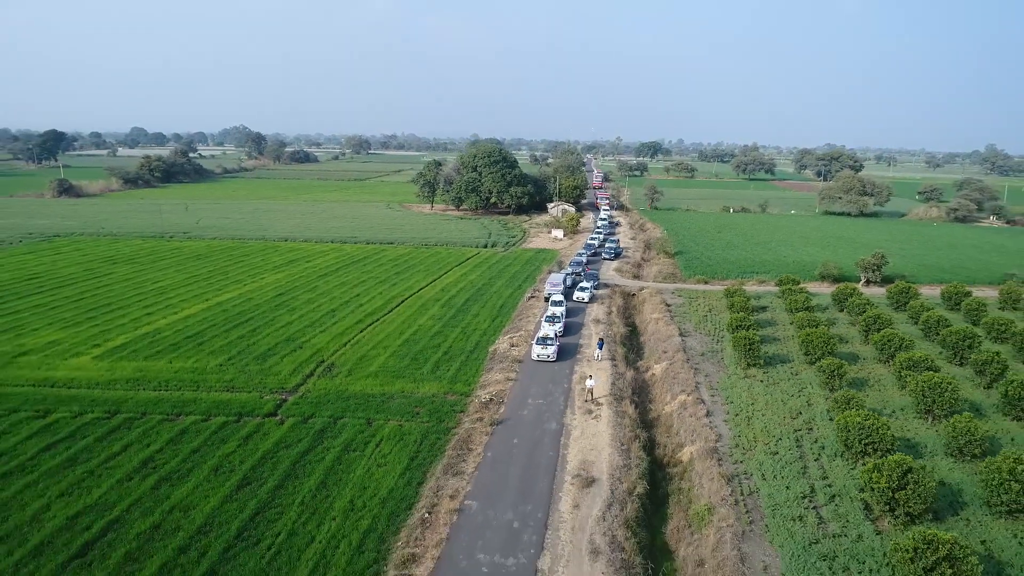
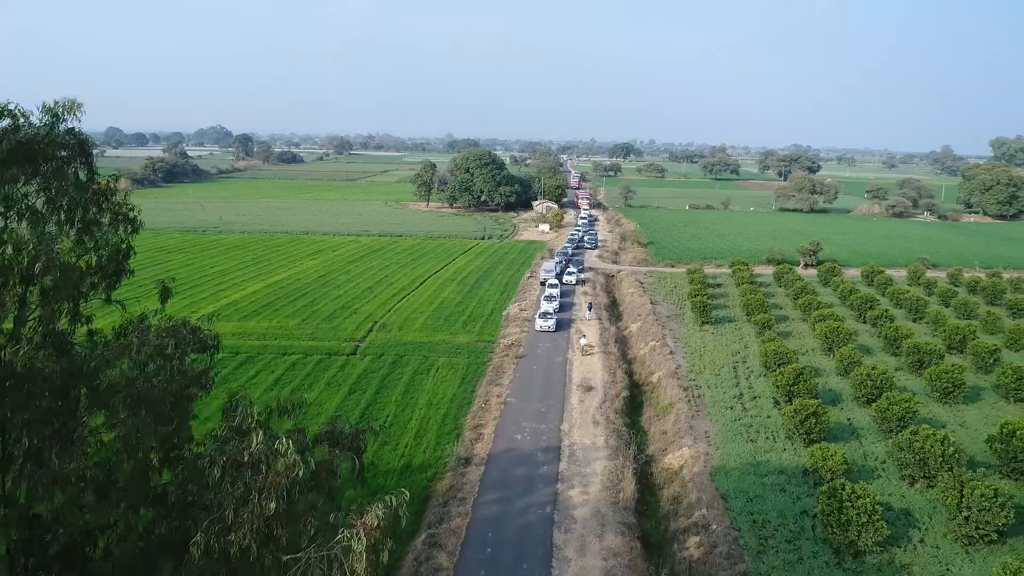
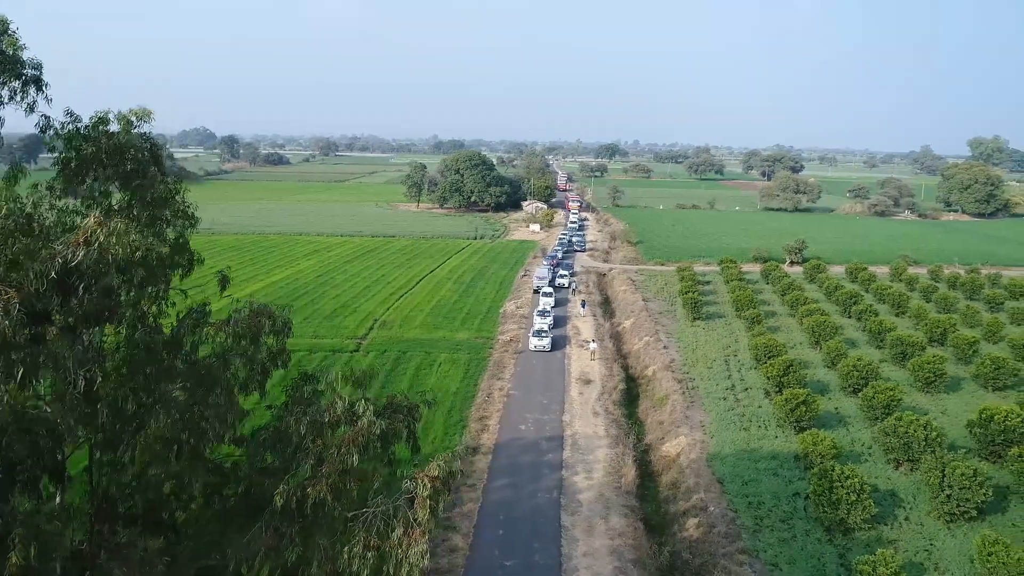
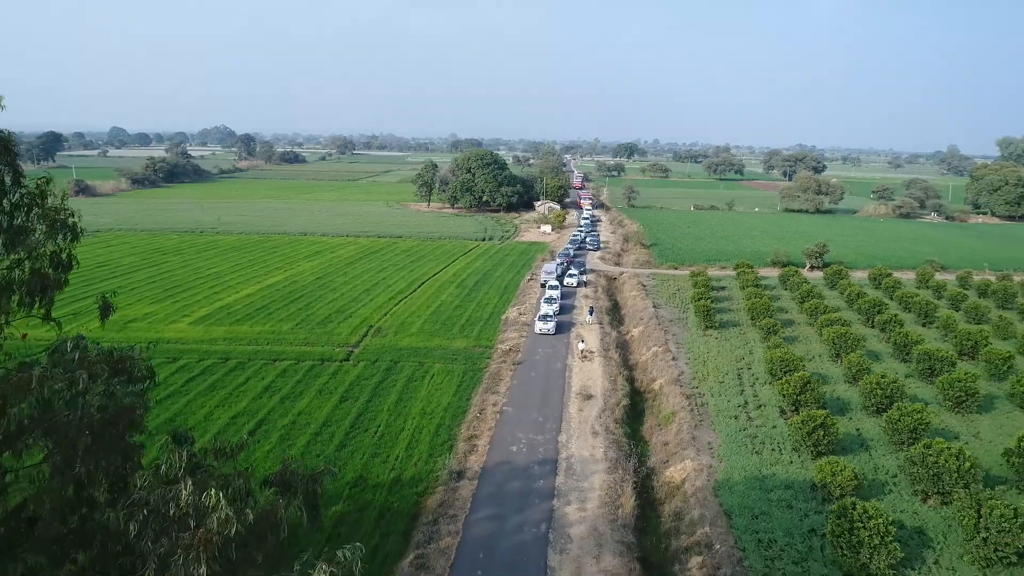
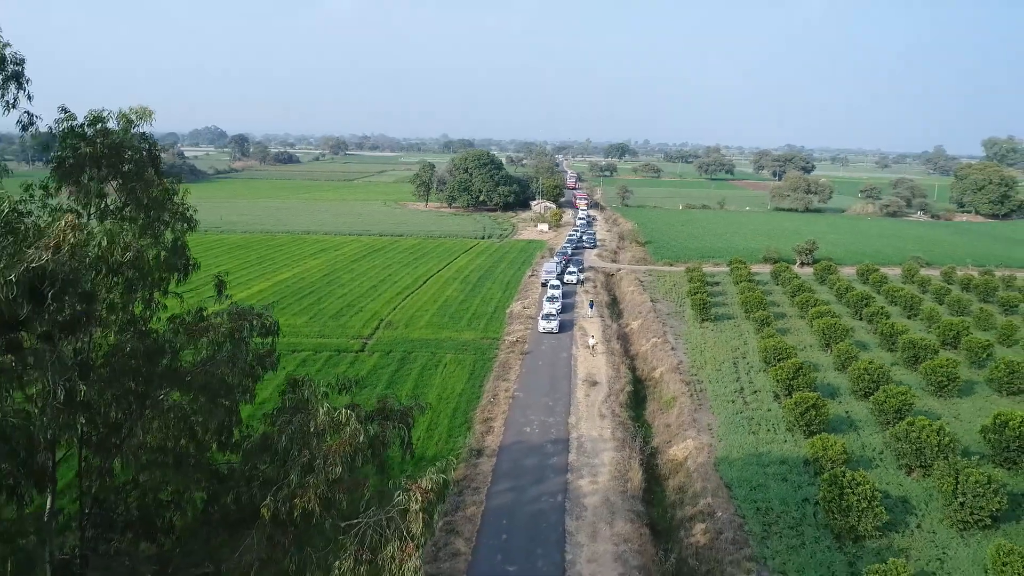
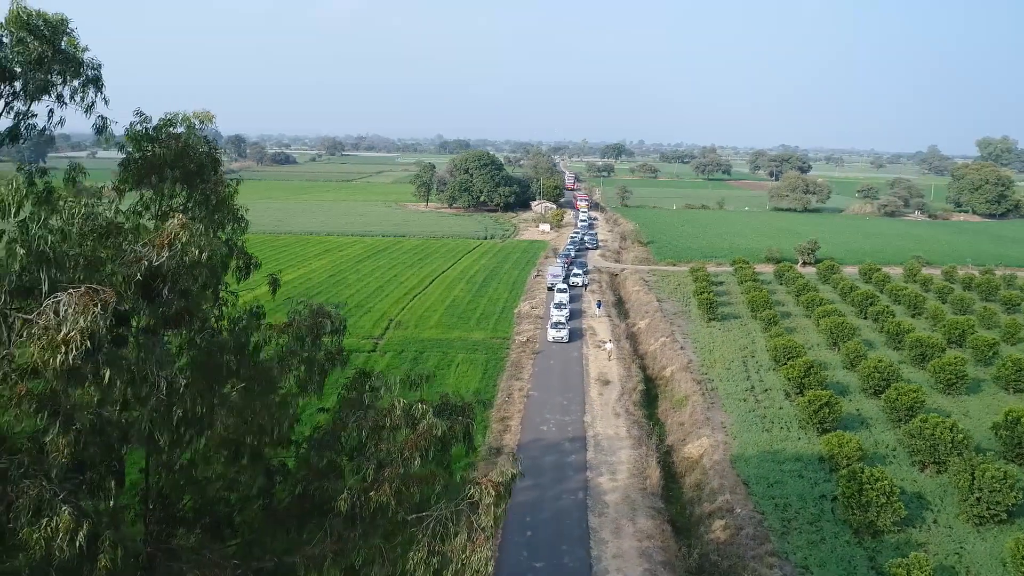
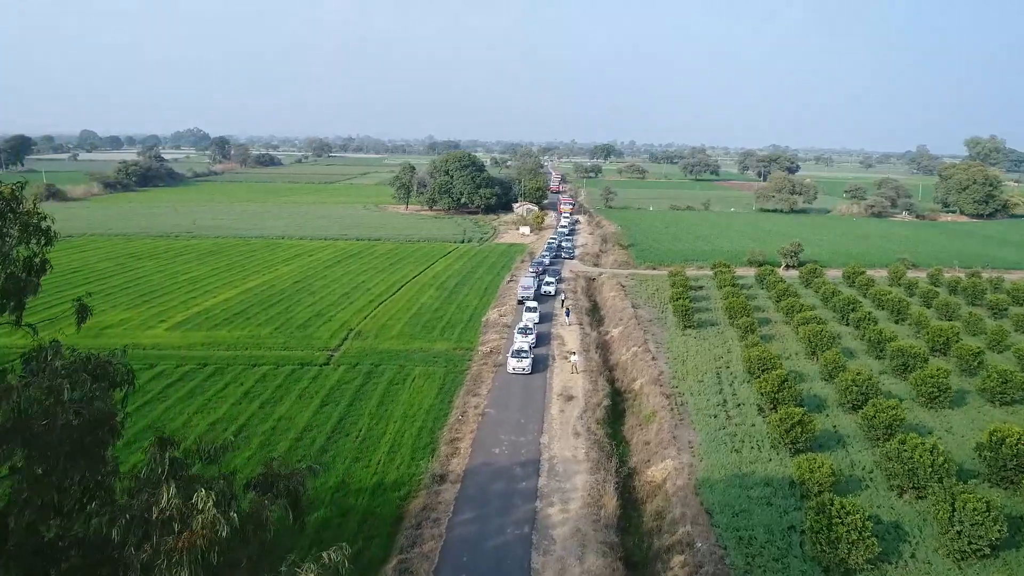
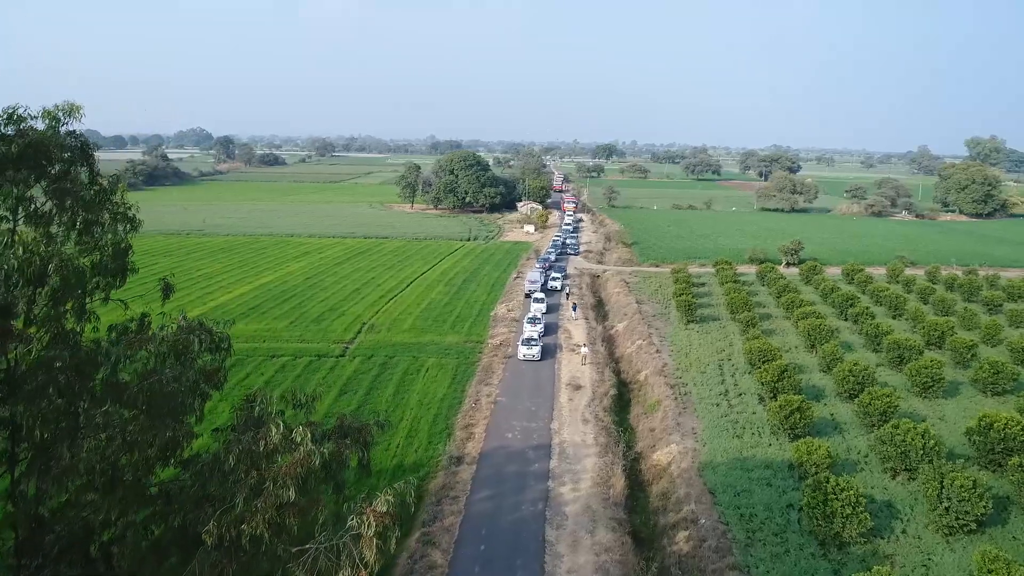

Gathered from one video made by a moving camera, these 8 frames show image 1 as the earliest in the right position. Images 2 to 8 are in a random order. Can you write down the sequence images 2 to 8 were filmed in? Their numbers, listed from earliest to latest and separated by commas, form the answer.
4, 2, 5, 6, 3, 8, 7
